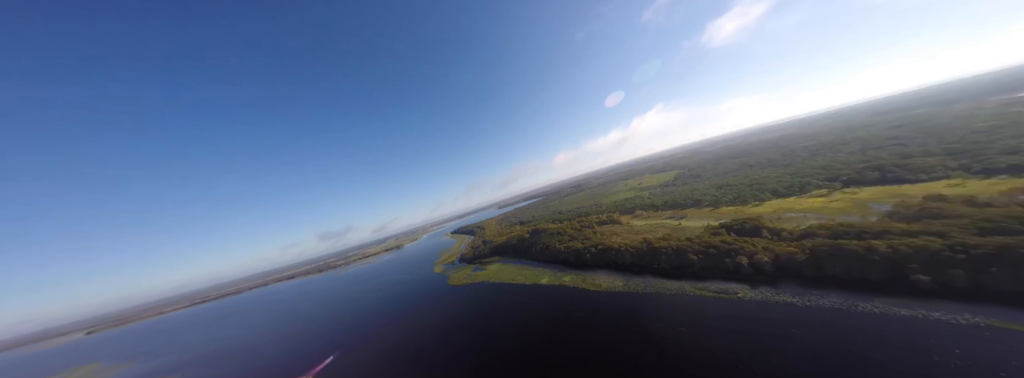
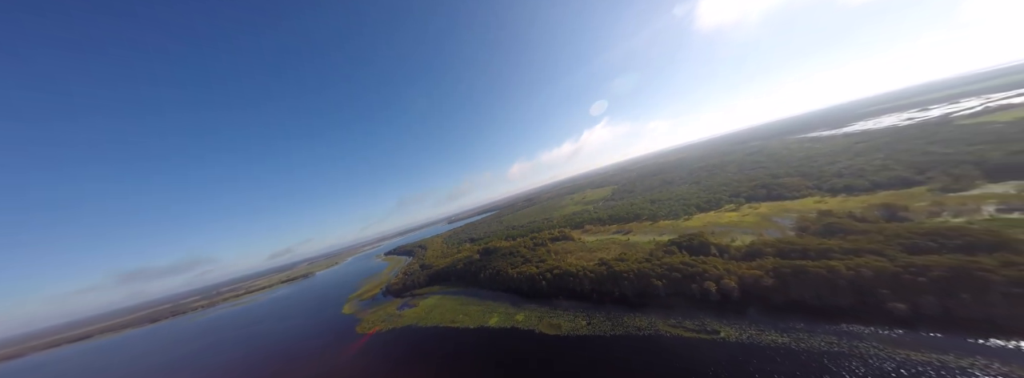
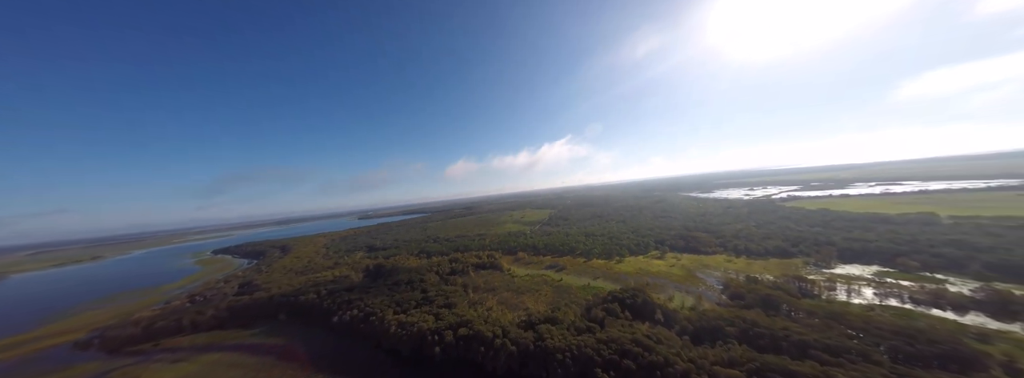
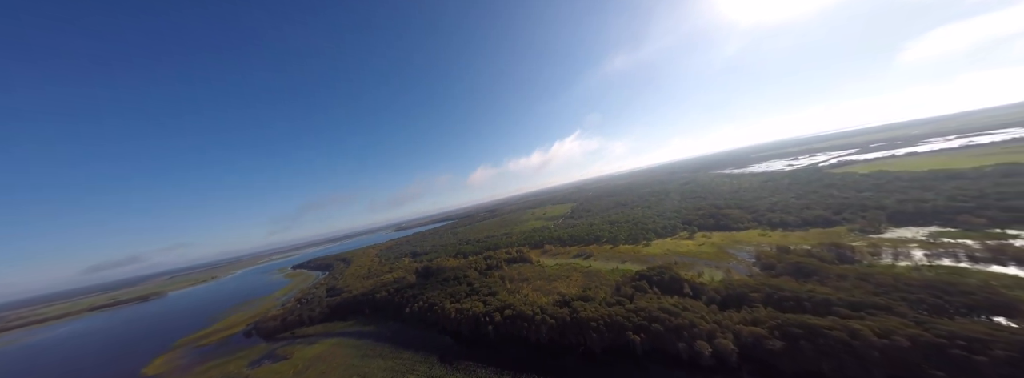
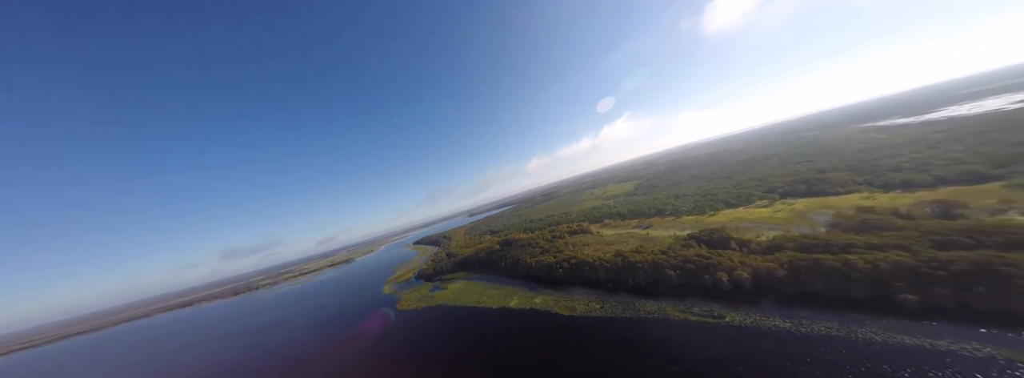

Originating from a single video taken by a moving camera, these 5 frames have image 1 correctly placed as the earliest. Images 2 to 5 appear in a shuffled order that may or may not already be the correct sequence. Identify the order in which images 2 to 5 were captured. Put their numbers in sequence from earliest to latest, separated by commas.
5, 2, 4, 3
